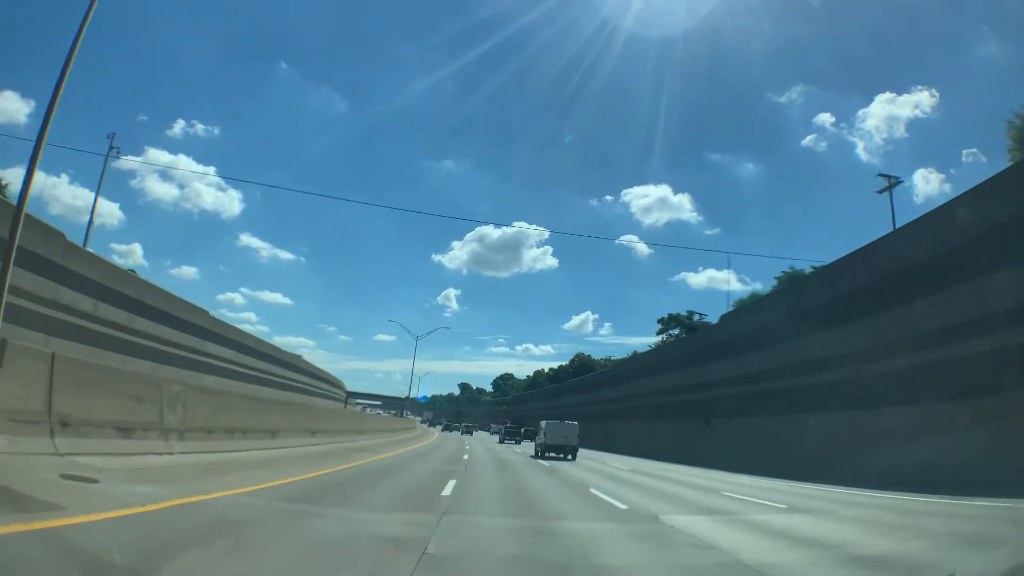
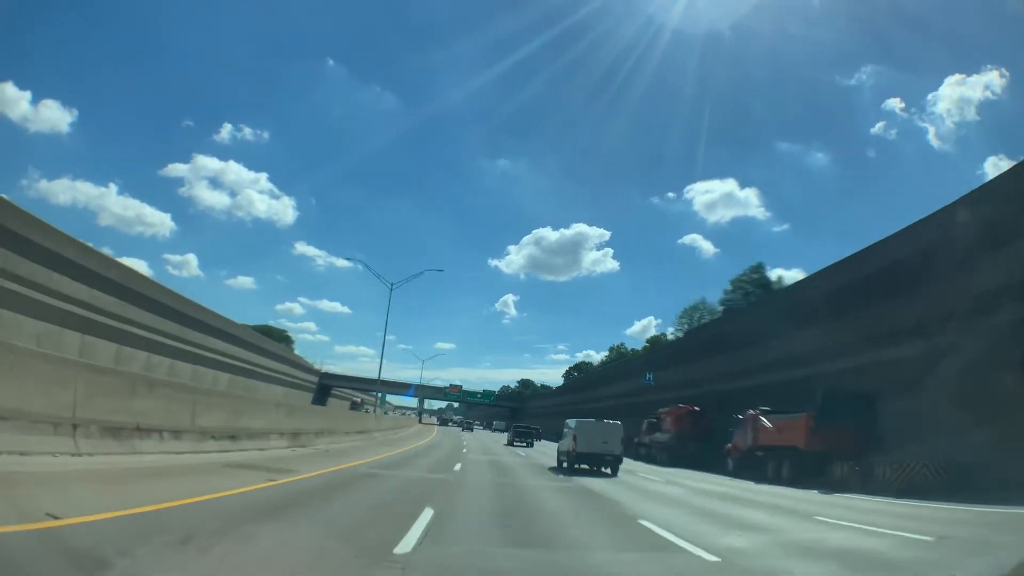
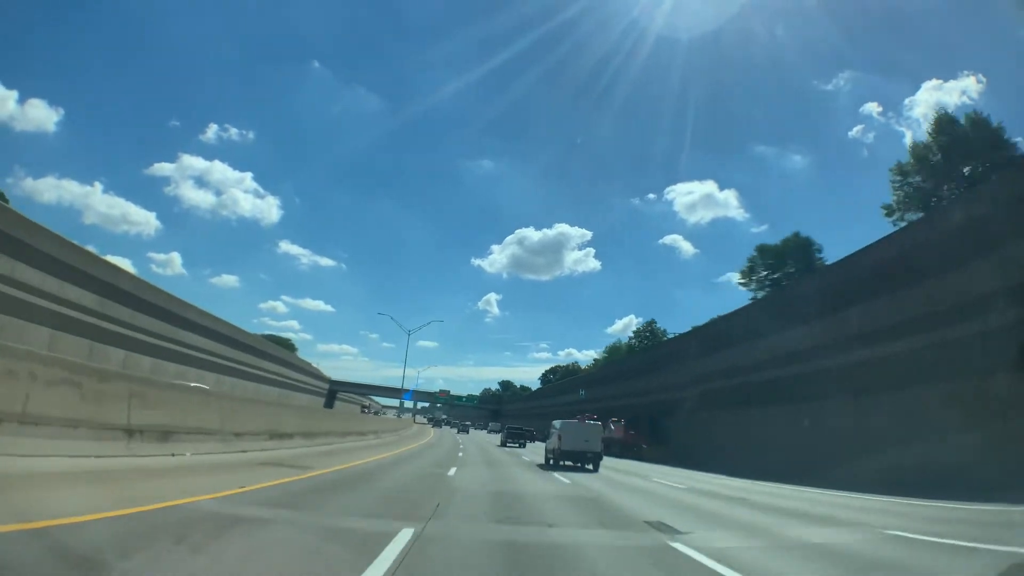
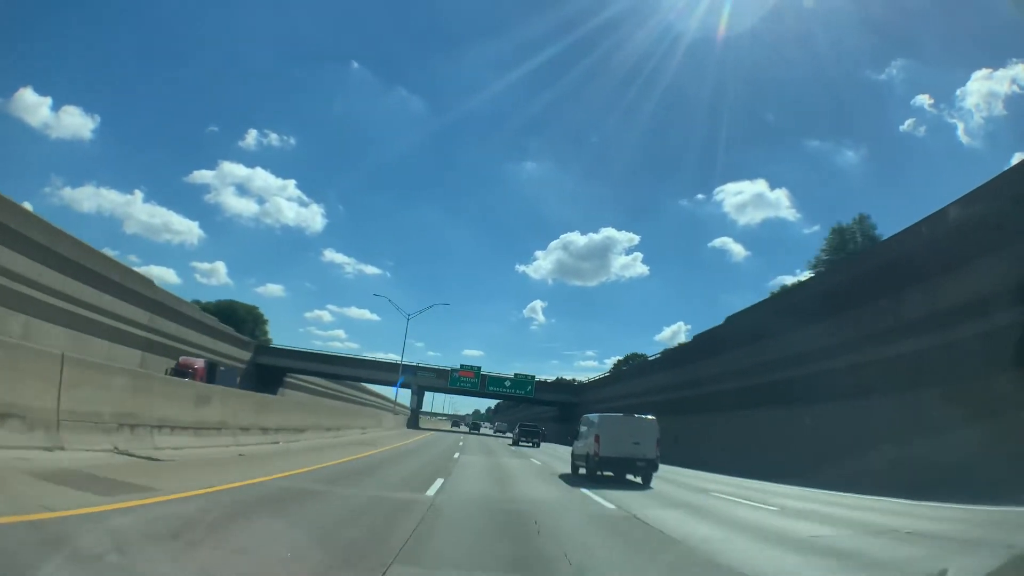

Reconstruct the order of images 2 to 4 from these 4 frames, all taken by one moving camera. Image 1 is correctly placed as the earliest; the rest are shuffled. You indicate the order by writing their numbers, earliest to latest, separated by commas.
3, 2, 4
